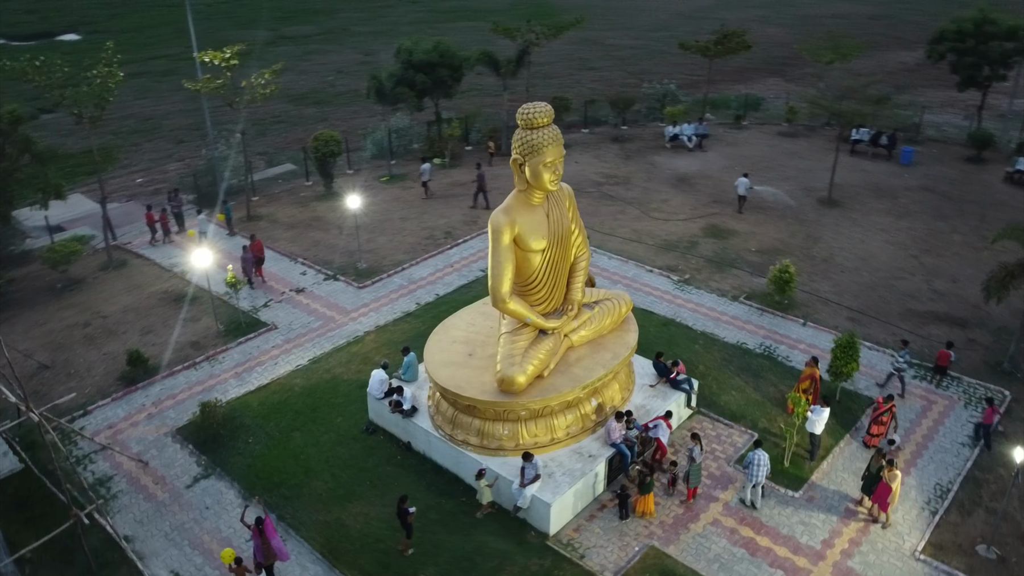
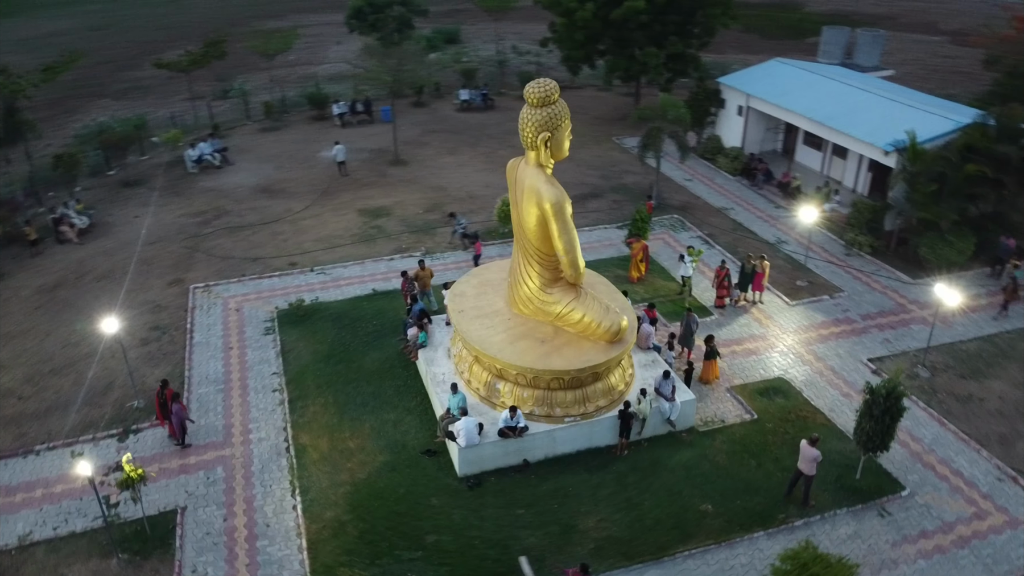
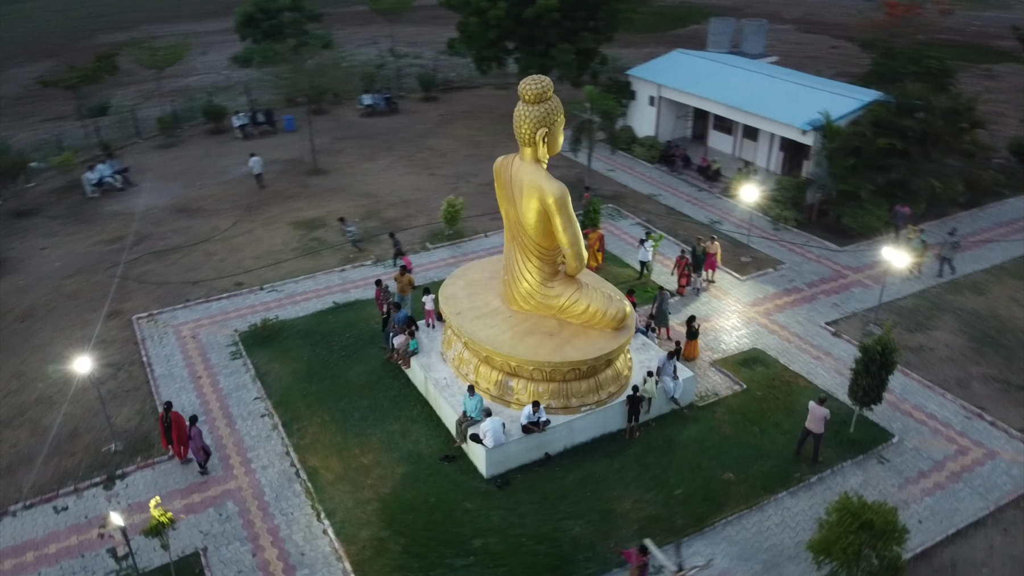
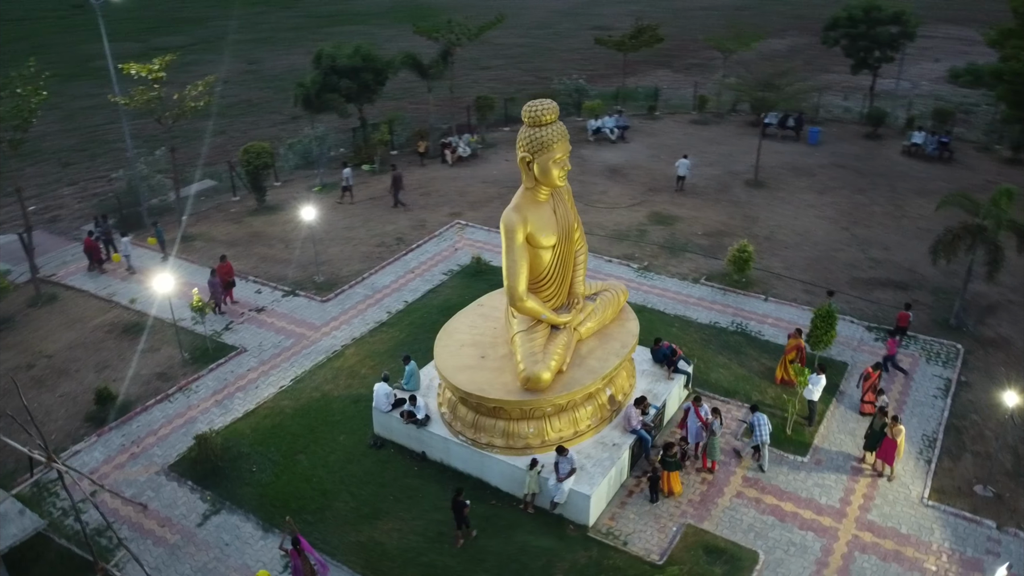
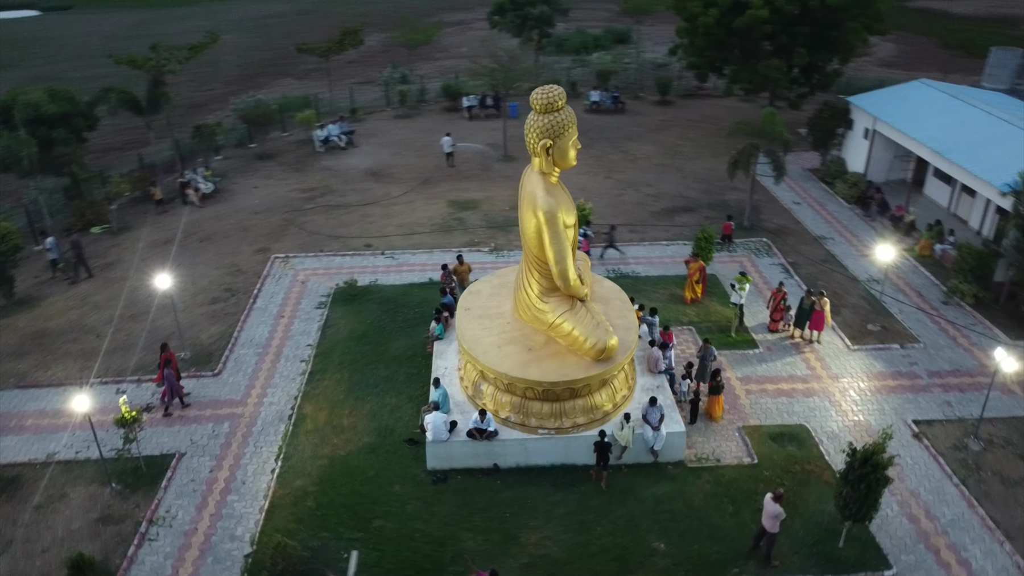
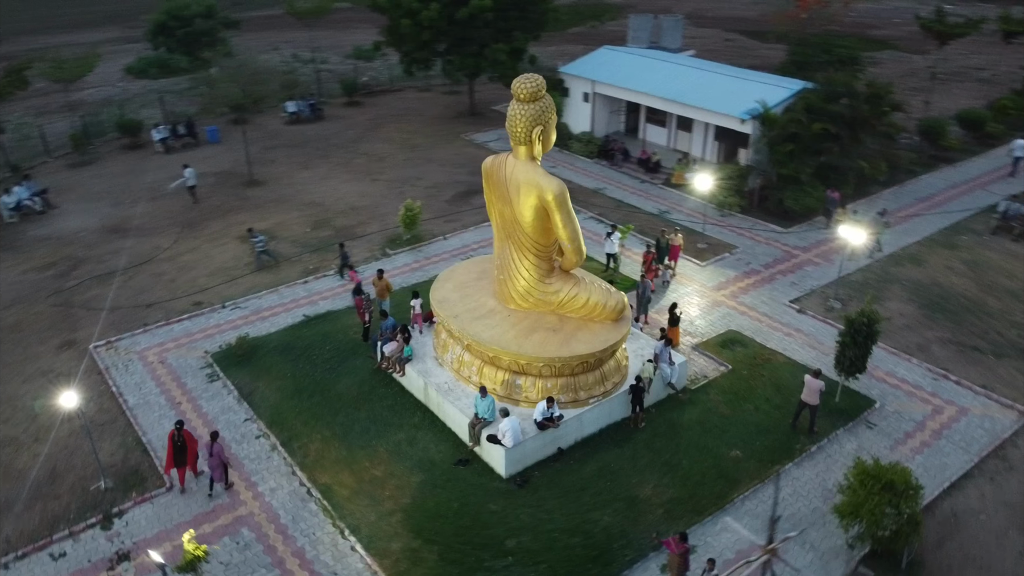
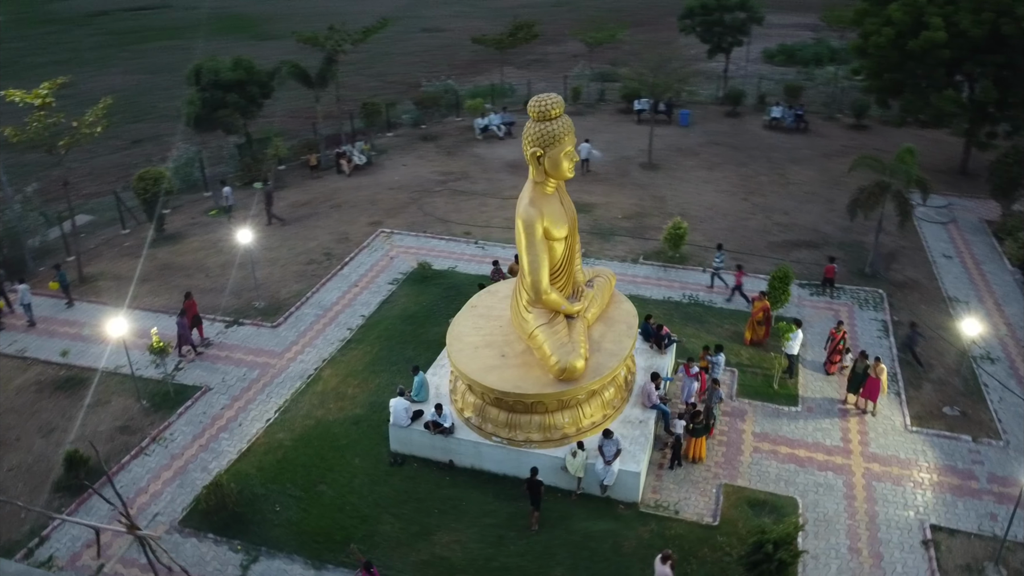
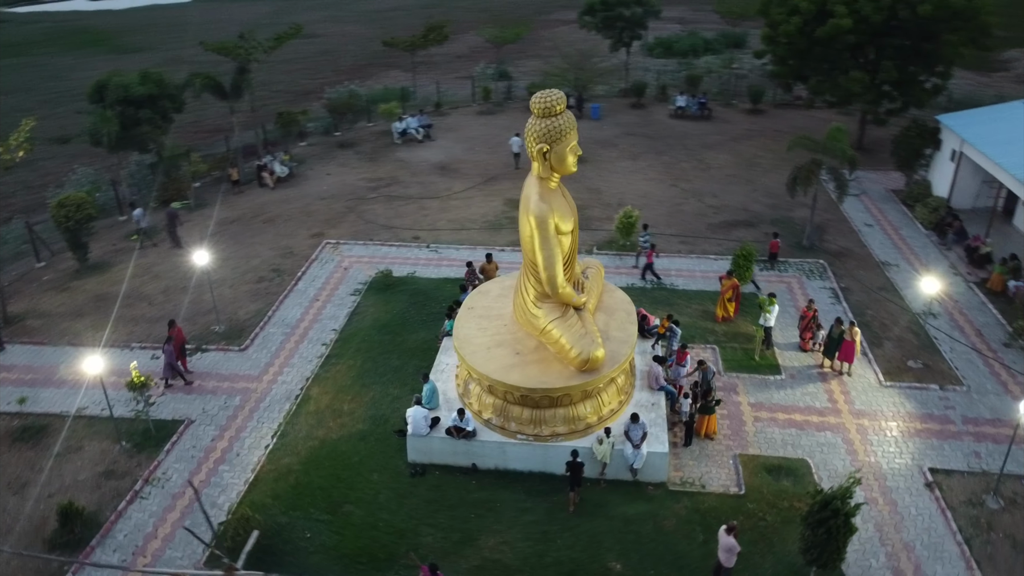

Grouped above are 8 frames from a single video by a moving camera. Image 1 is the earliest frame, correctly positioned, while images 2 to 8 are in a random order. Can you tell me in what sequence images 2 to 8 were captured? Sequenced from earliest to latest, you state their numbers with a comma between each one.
4, 7, 8, 5, 2, 3, 6
